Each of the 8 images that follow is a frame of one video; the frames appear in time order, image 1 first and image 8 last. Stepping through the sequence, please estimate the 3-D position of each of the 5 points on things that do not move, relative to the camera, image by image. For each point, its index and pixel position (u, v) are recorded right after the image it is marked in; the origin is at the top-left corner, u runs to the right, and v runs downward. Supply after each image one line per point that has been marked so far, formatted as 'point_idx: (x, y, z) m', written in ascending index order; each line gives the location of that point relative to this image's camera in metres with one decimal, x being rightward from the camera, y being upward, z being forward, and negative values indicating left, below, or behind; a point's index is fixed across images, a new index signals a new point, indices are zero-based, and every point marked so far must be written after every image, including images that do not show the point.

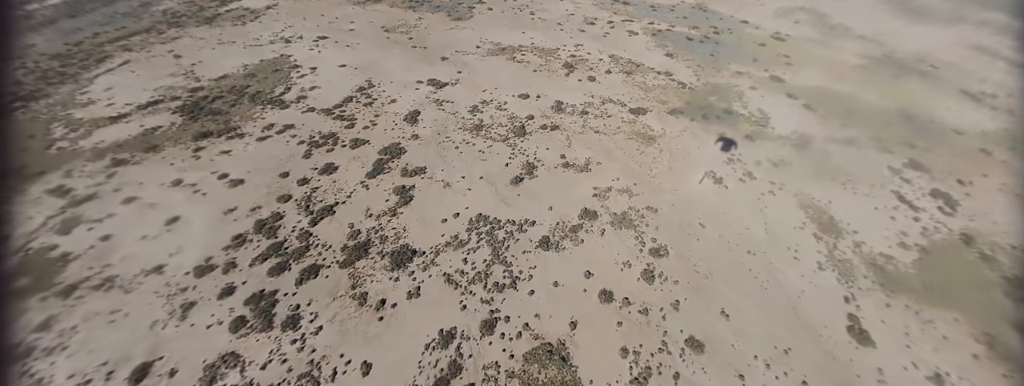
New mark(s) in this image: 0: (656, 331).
0: (+6.4, -6.0, +12.9) m
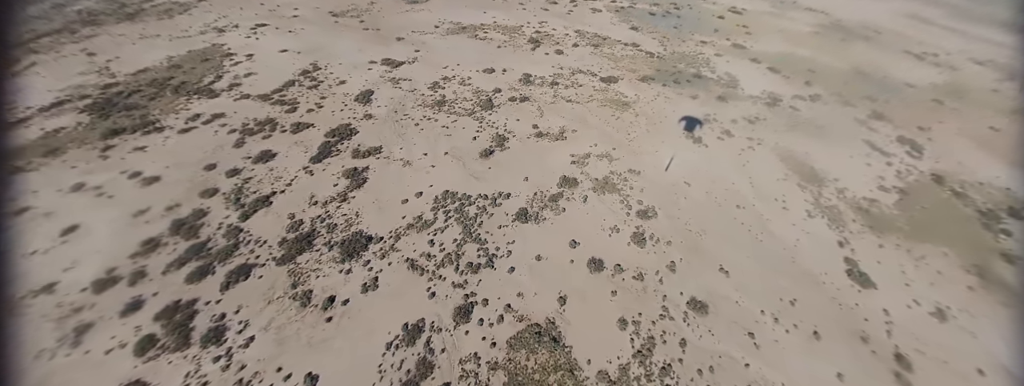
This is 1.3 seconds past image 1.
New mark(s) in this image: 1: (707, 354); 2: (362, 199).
0: (+5.6, -4.0, +11.4) m
1: (+6.8, -5.5, +10.1) m
2: (-7.6, -0.3, +15.1) m
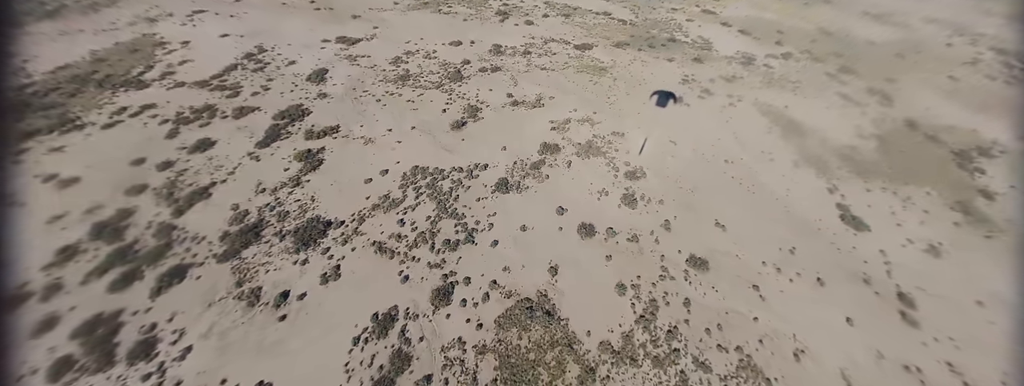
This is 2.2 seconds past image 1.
0: (+5.0, -2.3, +10.6) m
1: (+6.4, -3.7, +9.3) m
2: (-8.6, +0.5, +13.2) m
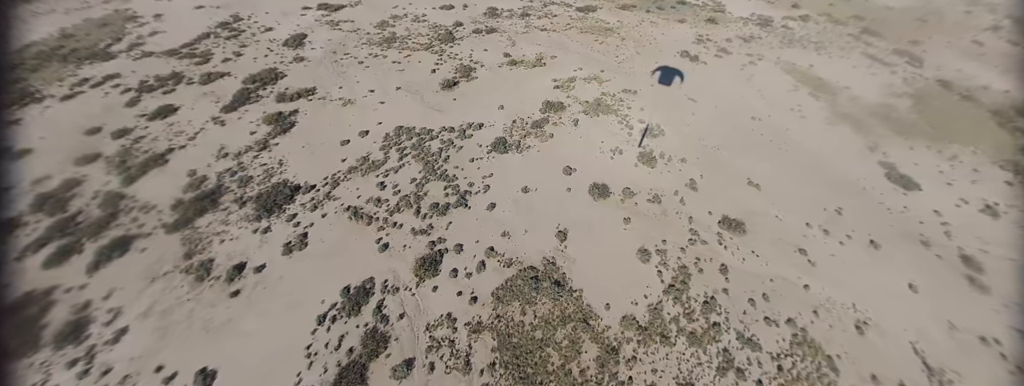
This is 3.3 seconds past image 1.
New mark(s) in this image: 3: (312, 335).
0: (+5.1, -0.8, +9.0) m
1: (+6.5, -2.3, +7.8) m
2: (-8.6, +1.8, +11.5) m
3: (-4.4, -3.1, +6.5) m
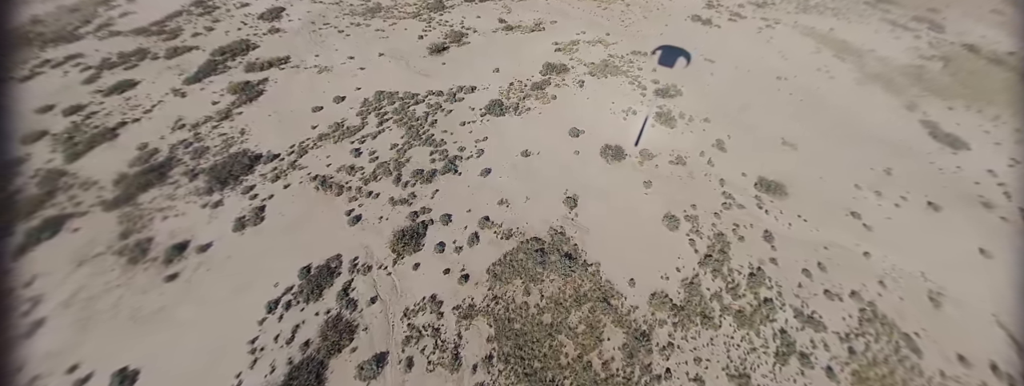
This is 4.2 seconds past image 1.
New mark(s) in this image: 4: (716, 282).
0: (+5.0, +0.3, +7.6) m
1: (+6.5, -1.2, +6.5) m
2: (-8.7, +2.6, +10.1) m
3: (-4.3, -2.3, +5.2) m
4: (+3.9, -1.7, +5.6) m
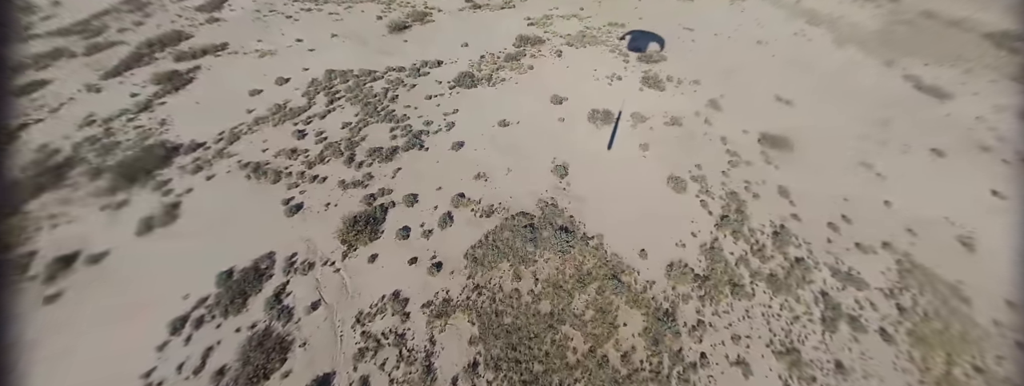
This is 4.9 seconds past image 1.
0: (+4.5, +1.2, +6.8) m
1: (+6.1, -0.2, +5.7) m
2: (-9.5, +2.5, +8.5) m
3: (-4.5, -2.1, +3.8) m
4: (+3.6, -0.8, +4.8) m
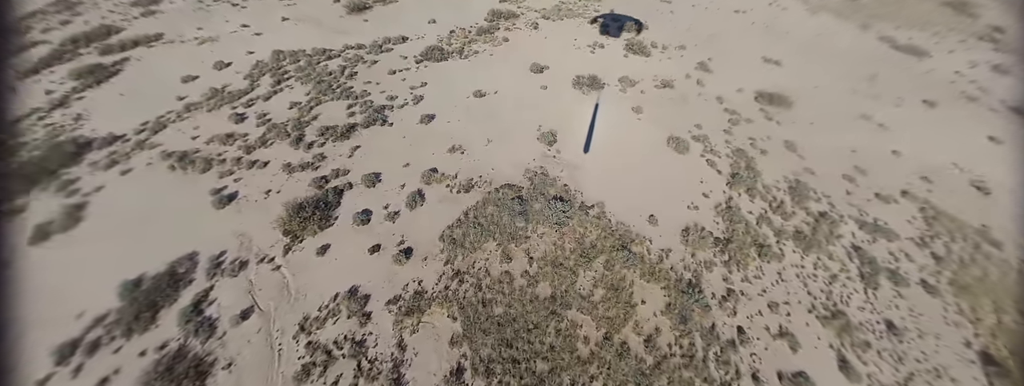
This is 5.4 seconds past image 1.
0: (+4.1, +1.9, +6.3) m
1: (+5.8, +0.7, +5.3) m
2: (-10.1, +2.2, +7.2) m
3: (-4.5, -2.0, +2.8) m
4: (+3.4, -0.2, +4.2) m
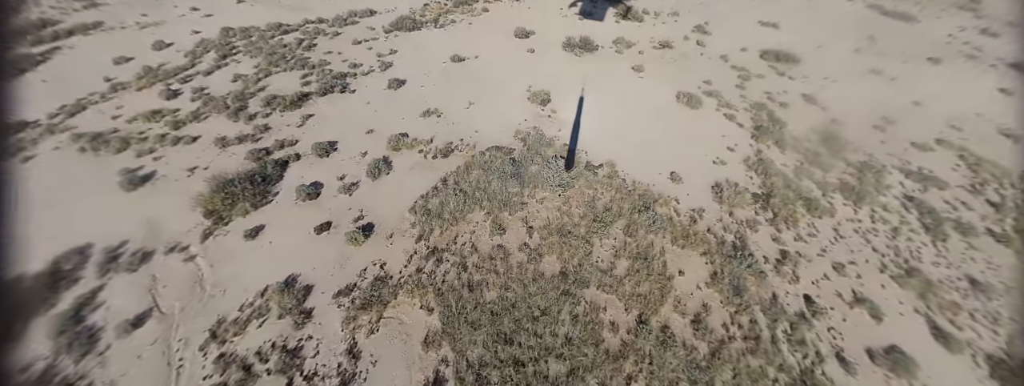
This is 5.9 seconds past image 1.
0: (+3.8, +2.5, +5.7) m
1: (+5.6, +1.4, +4.8) m
2: (-10.4, +2.1, +6.1) m
3: (-4.5, -1.8, +1.9) m
4: (+3.3, +0.4, +3.6) m
